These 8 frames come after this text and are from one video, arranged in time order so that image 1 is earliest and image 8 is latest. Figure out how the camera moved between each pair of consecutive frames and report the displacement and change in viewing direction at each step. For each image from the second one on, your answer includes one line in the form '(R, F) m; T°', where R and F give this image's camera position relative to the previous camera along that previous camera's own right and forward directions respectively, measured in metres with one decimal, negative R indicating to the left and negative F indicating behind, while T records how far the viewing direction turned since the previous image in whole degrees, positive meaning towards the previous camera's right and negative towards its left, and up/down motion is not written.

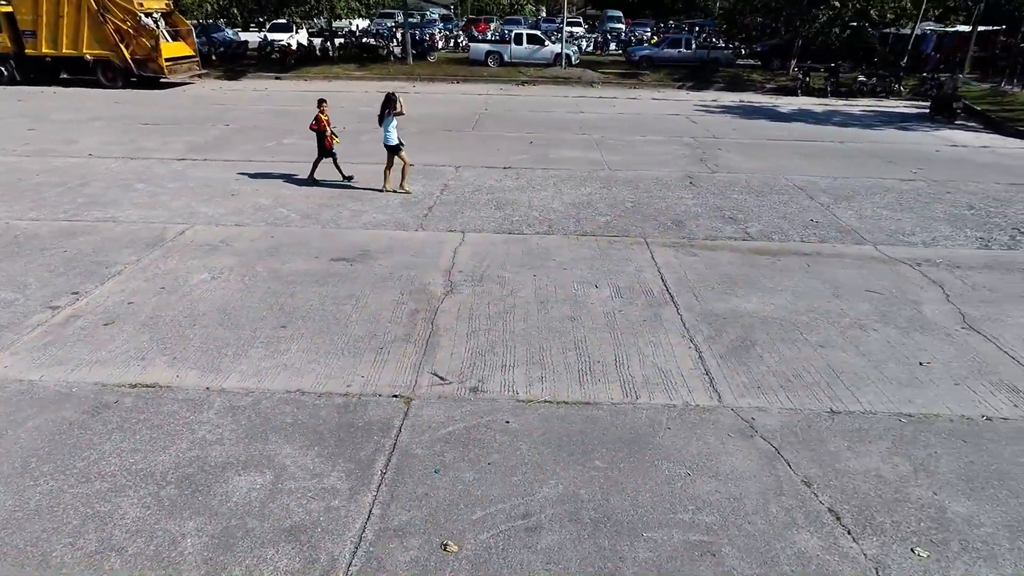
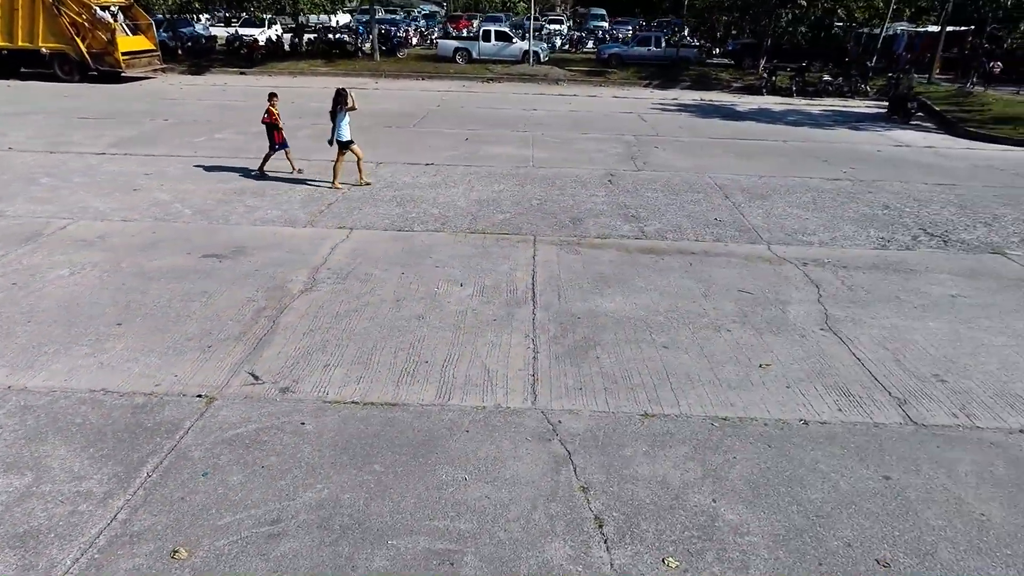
(+1.4, +0.1) m; 0°
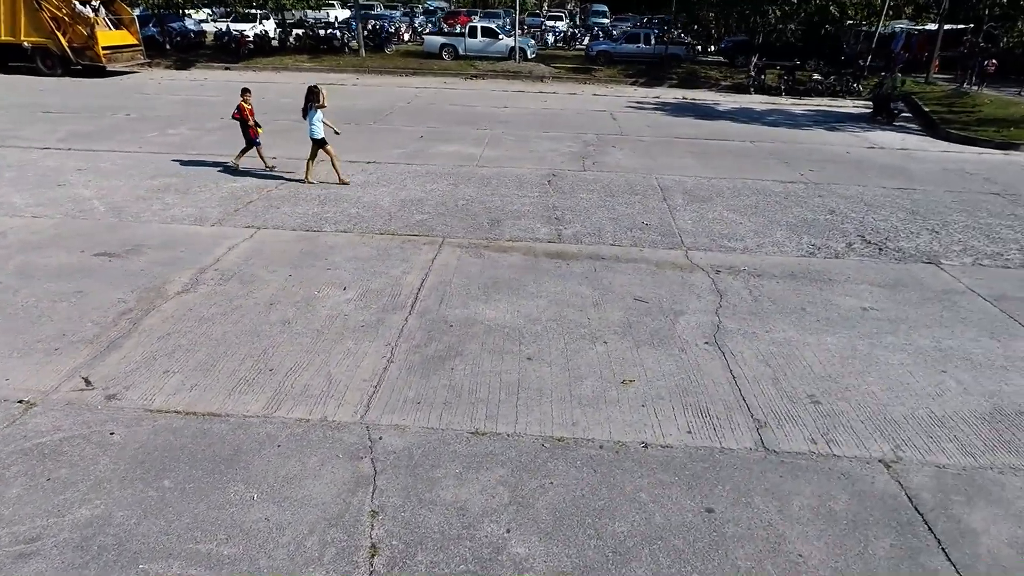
(+1.3, +0.3) m; -2°
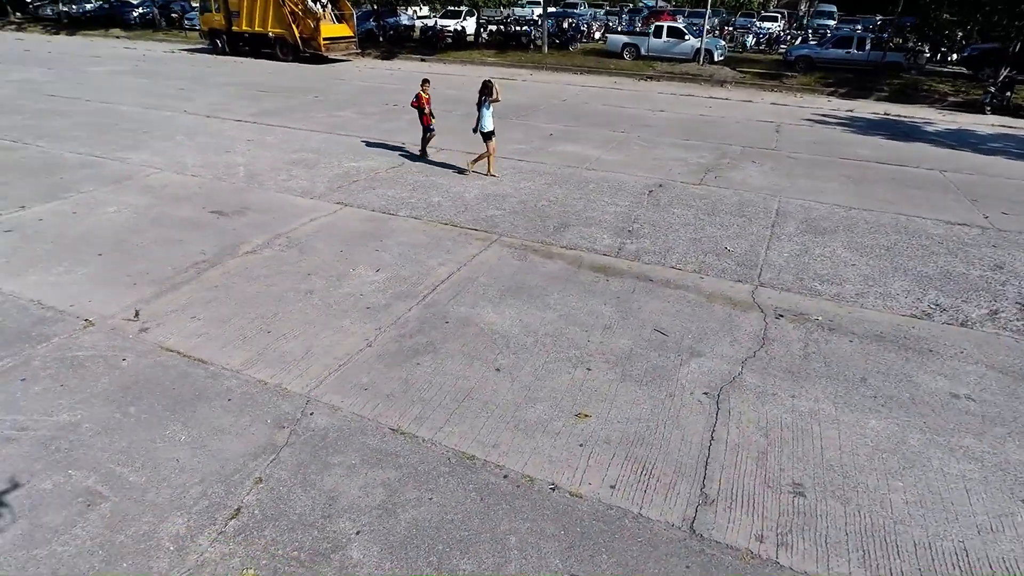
(+1.5, +0.4) m; -18°
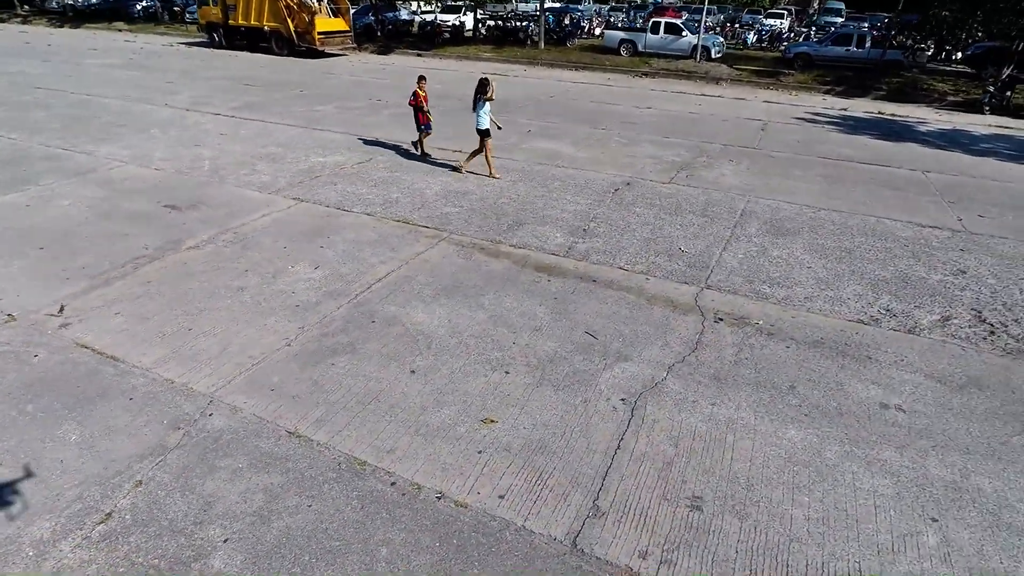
(+0.7, +0.1) m; -1°
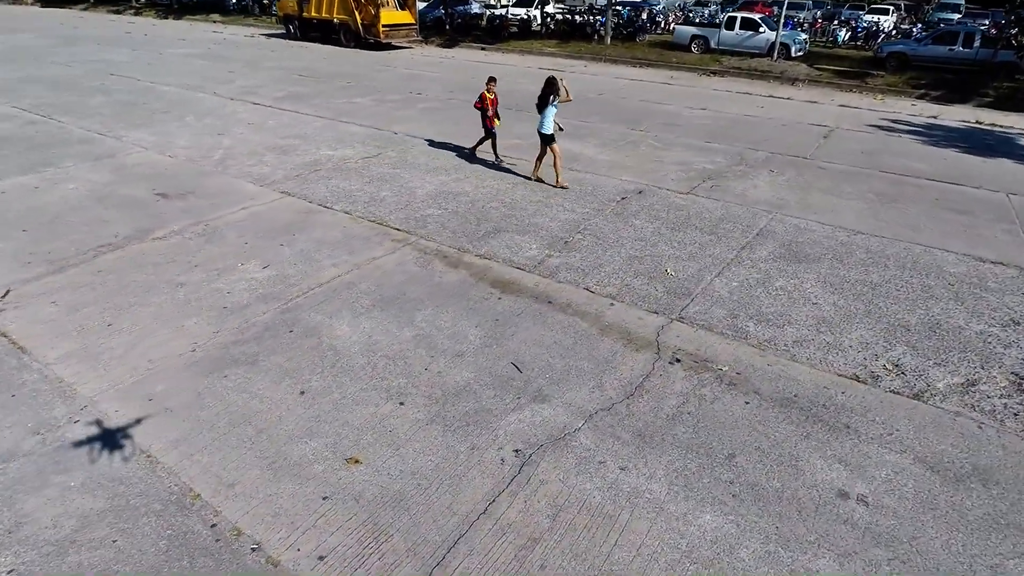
(+1.2, +0.6) m; -8°
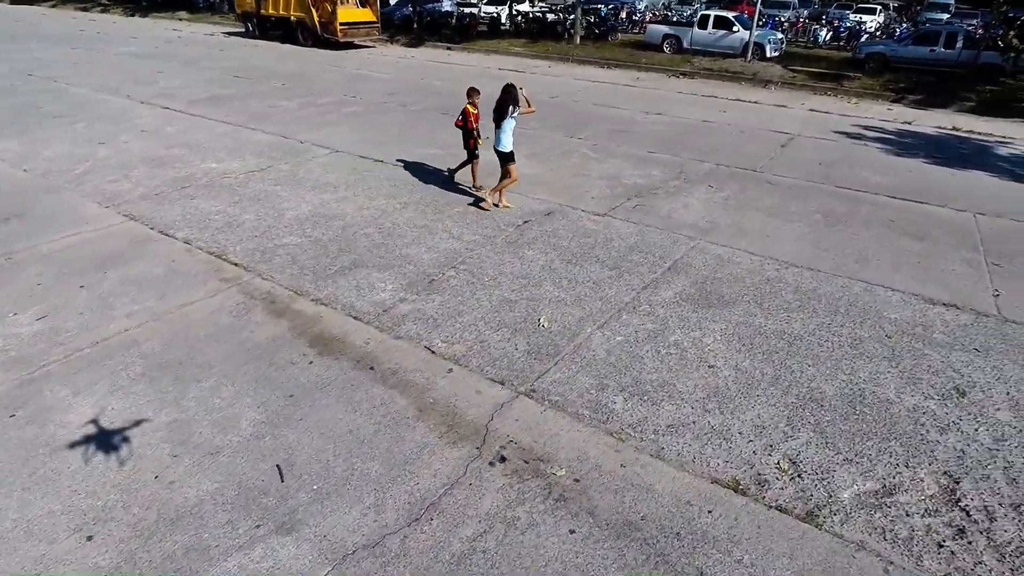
(+1.3, +1.1) m; 0°
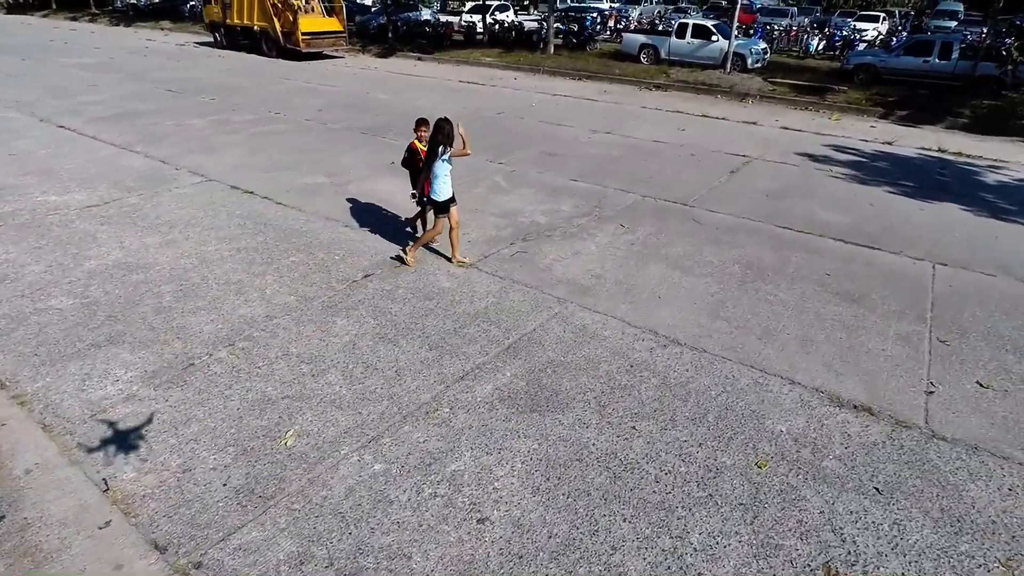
(+1.7, +1.2) m; -2°
